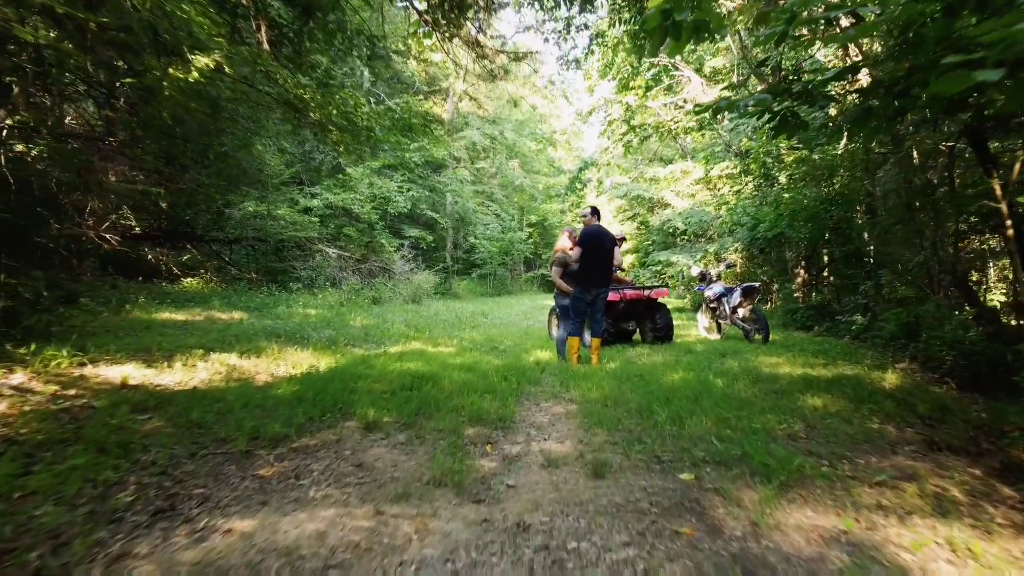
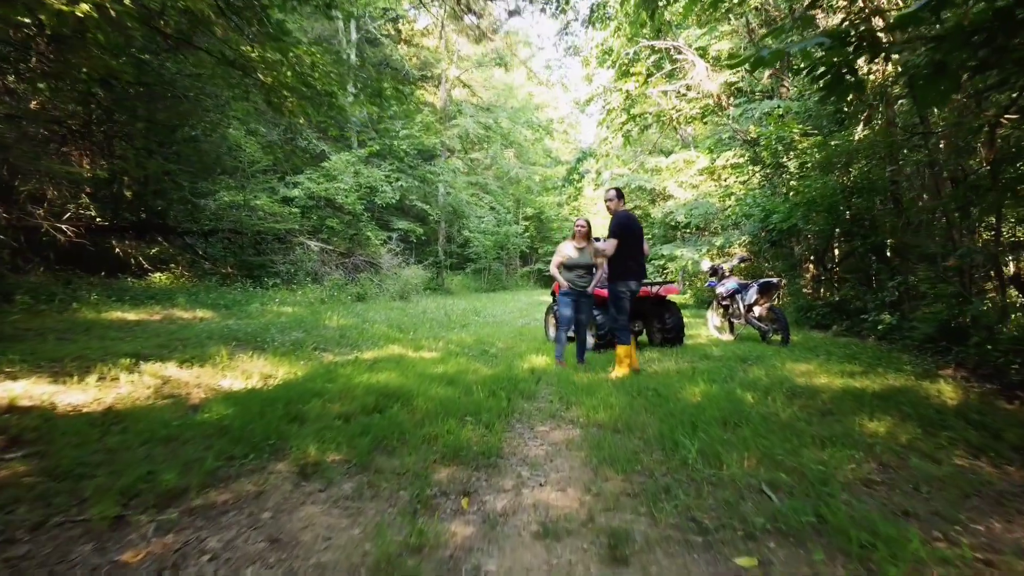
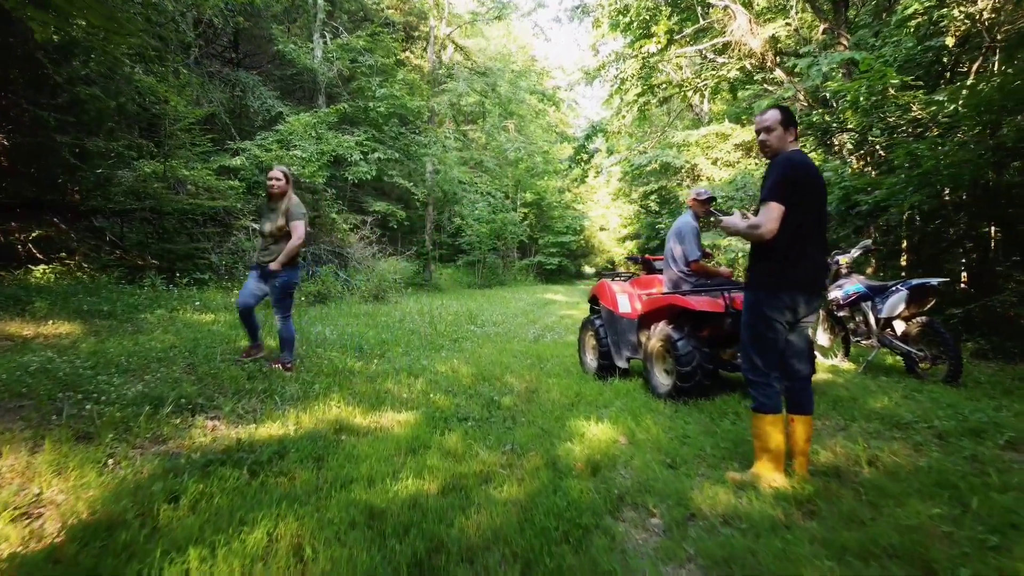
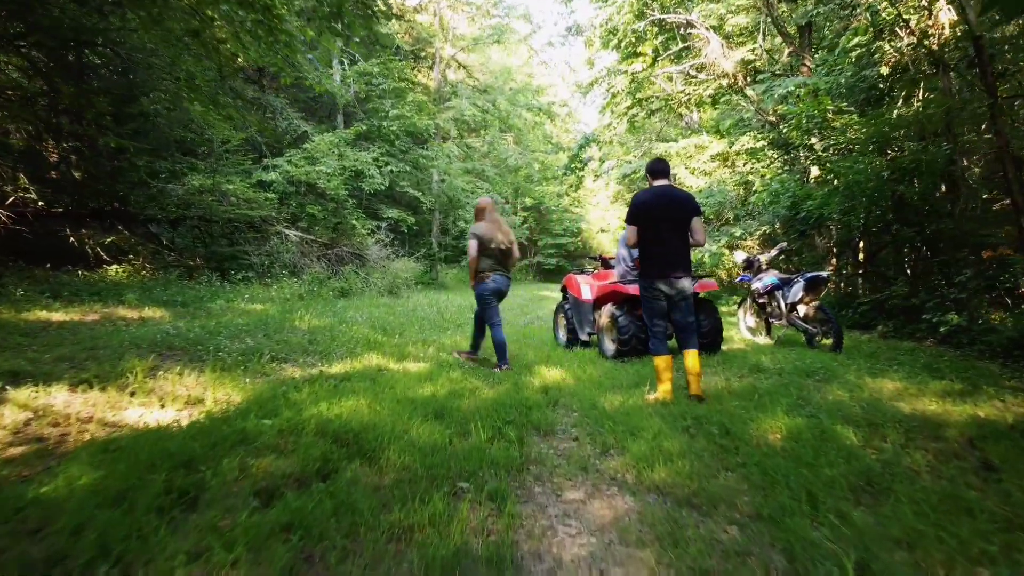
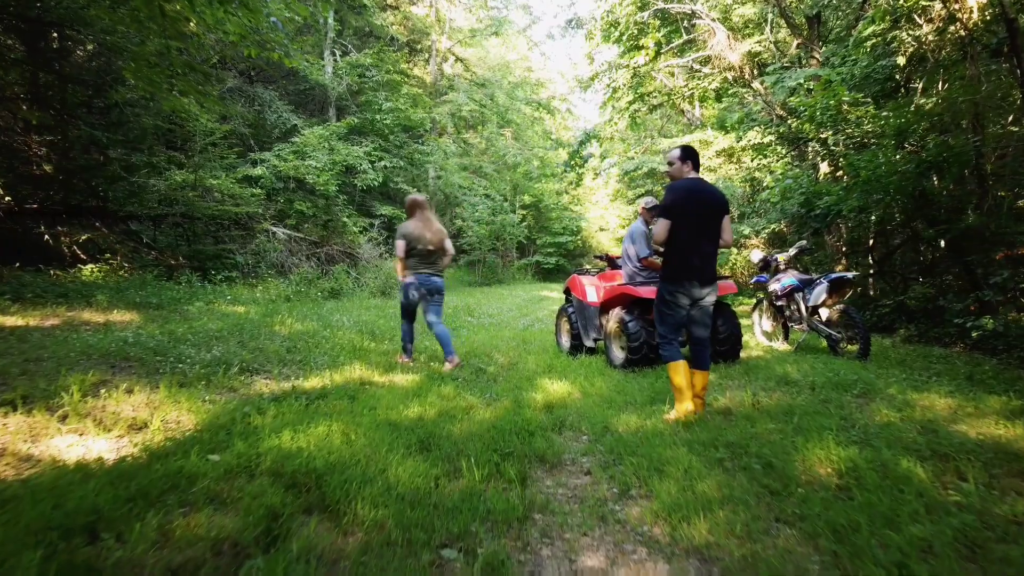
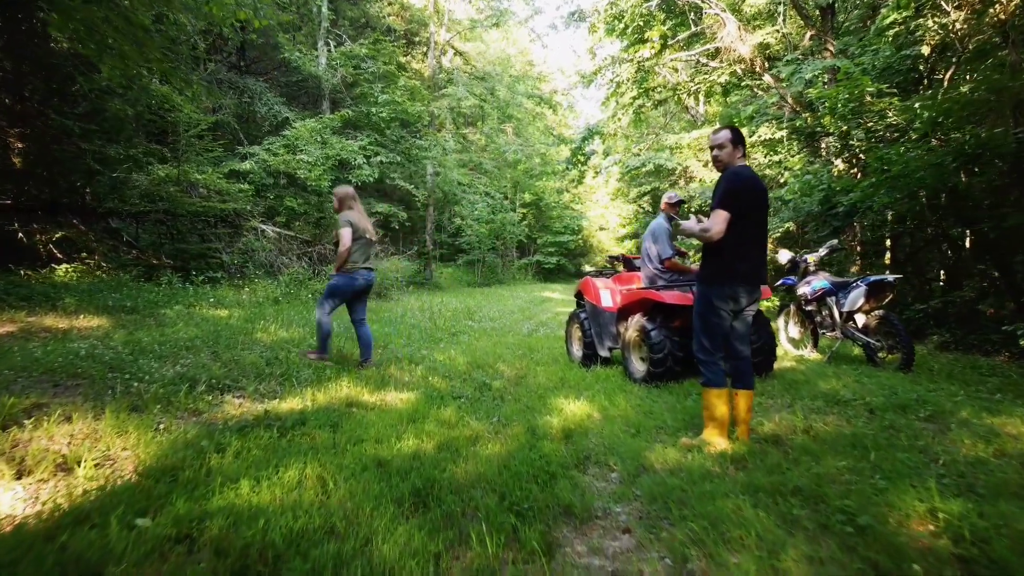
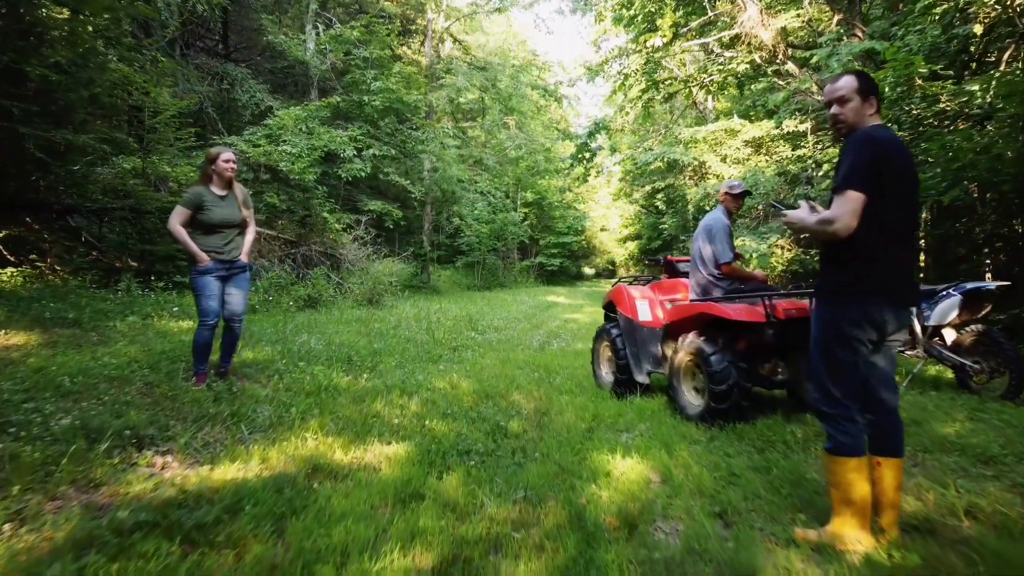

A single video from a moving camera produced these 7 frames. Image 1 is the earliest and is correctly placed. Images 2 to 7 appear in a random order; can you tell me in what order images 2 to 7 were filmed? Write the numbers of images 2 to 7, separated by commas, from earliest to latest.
2, 4, 5, 6, 3, 7
